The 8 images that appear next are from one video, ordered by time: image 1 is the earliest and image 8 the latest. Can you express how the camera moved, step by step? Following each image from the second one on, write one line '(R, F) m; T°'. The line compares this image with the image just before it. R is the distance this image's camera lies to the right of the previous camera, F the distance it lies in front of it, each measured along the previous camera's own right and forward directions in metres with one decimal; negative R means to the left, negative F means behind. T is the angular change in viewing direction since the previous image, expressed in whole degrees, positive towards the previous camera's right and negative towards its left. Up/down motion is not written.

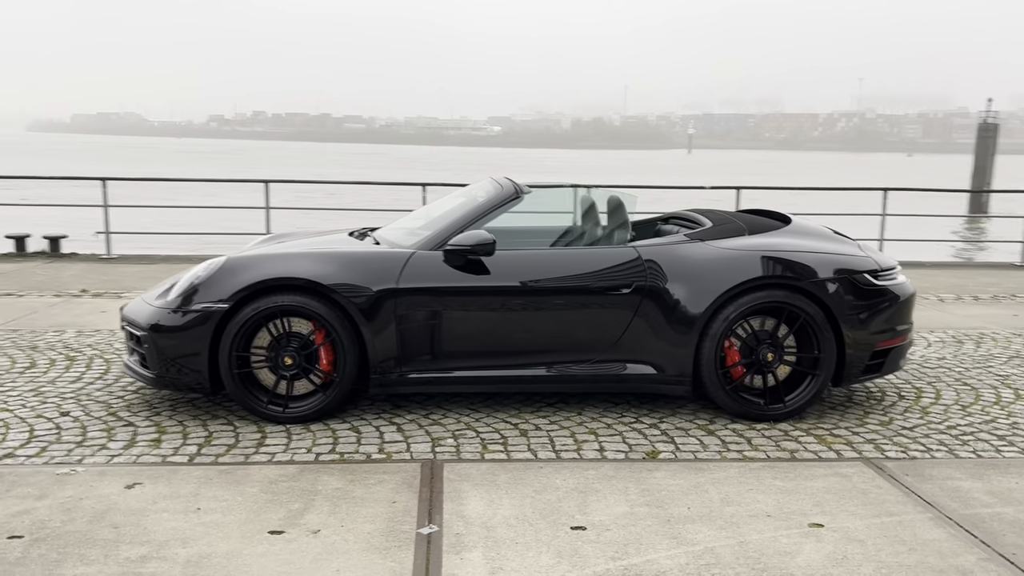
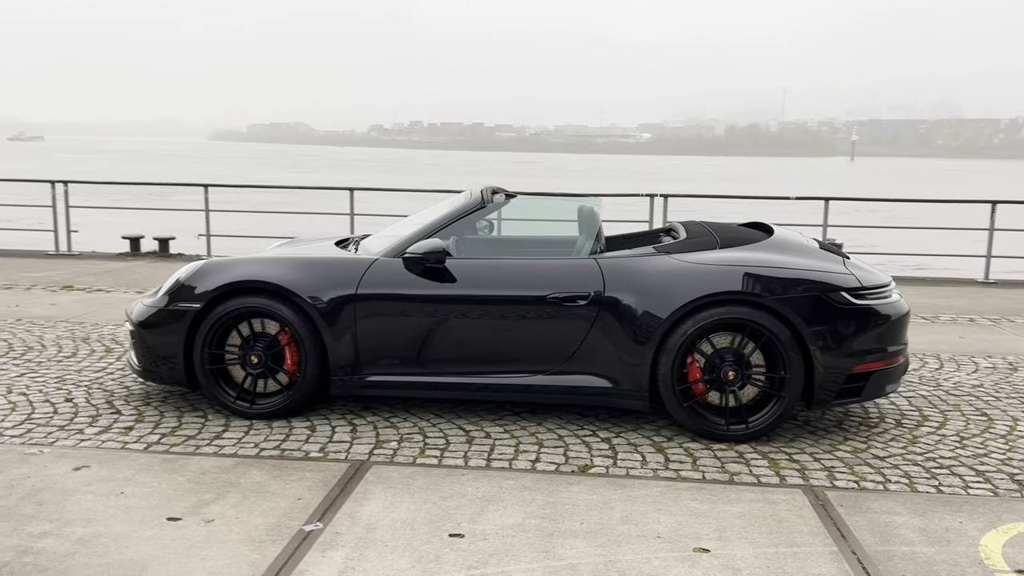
(+0.9, 0.0) m; -9°
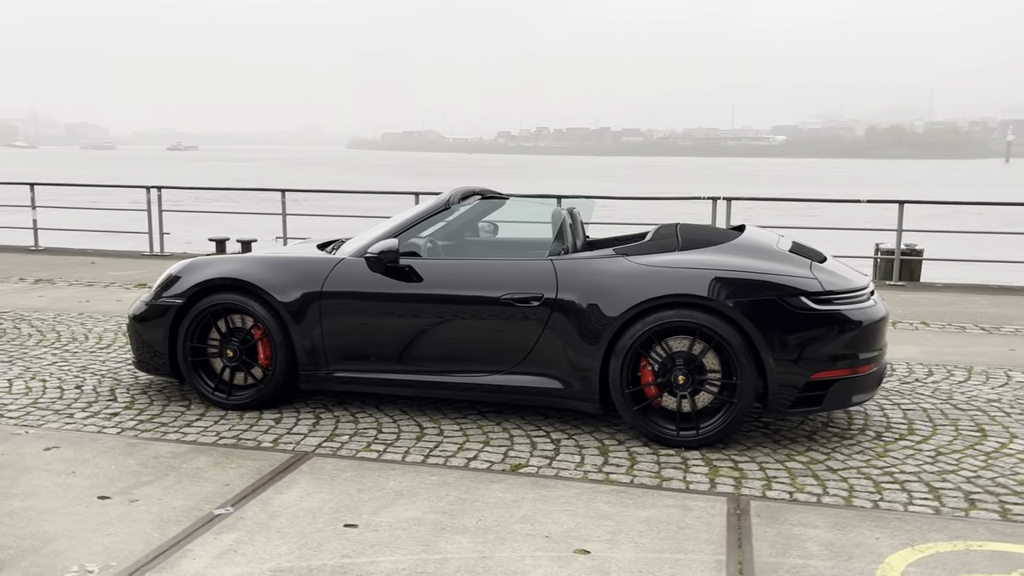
(+0.9, 0.0) m; -8°
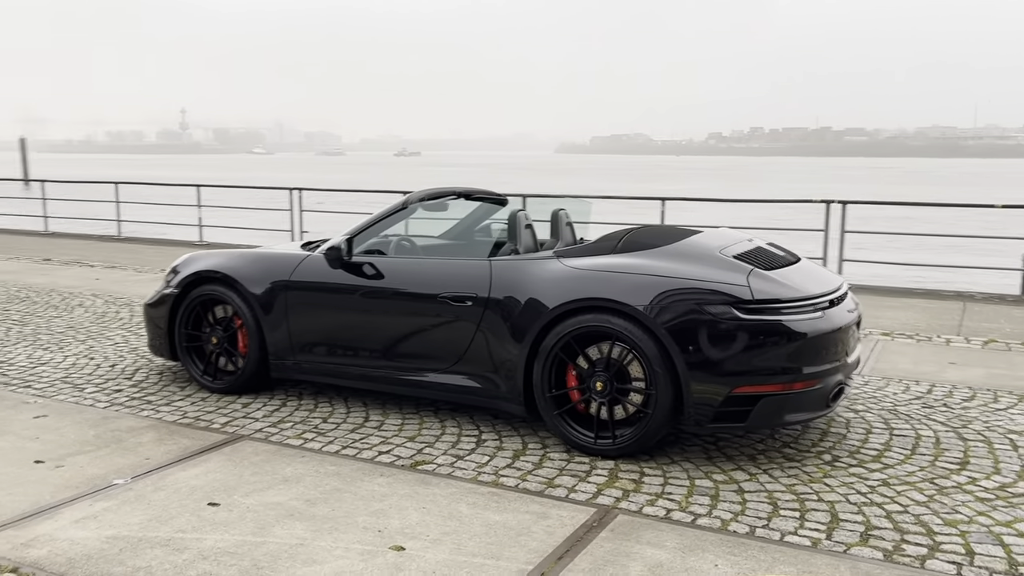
(+1.3, +0.1) m; -13°
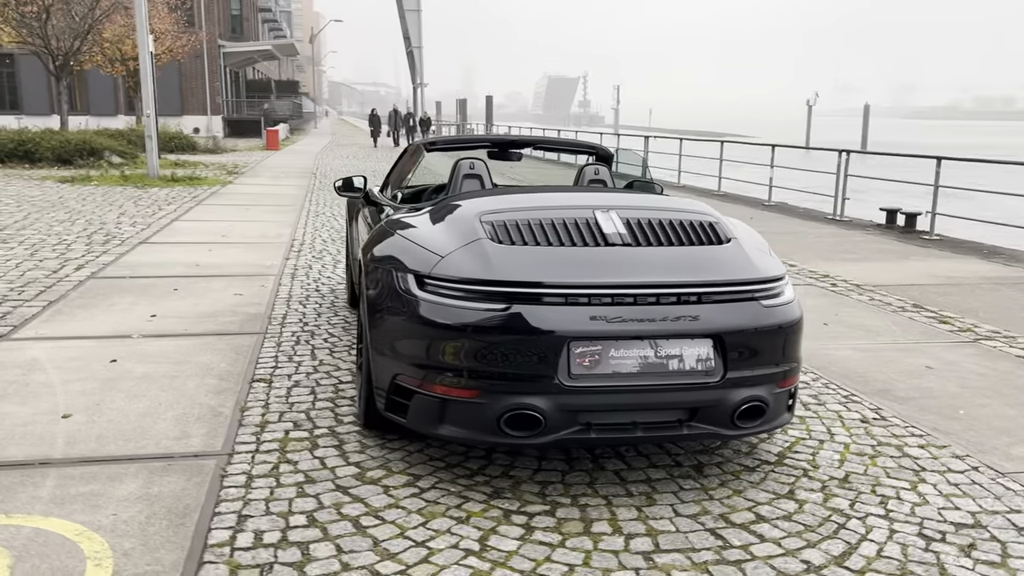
(+0.5, +0.8) m; -2°
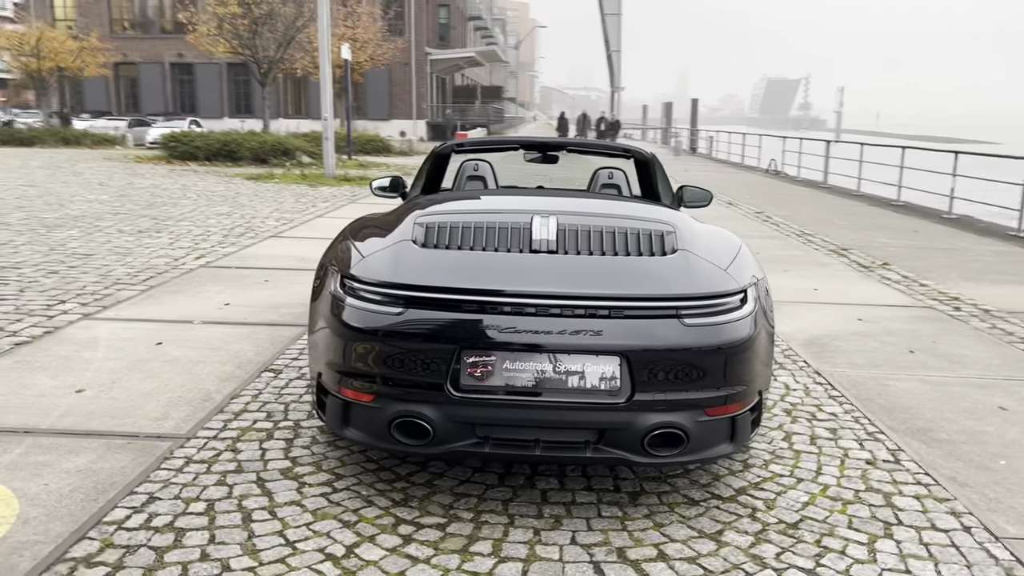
(+0.9, +0.2) m; -13°
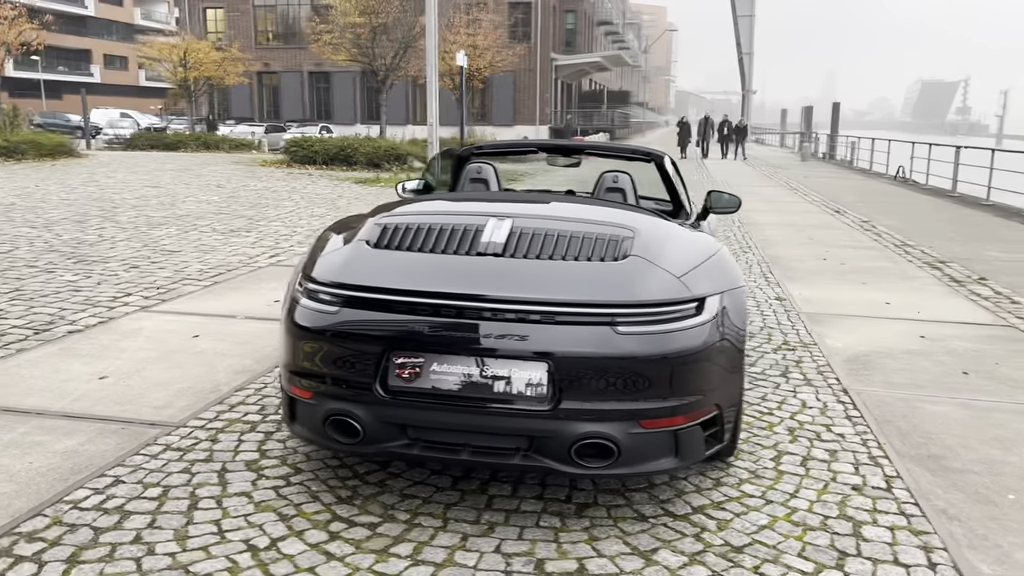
(+0.6, +0.1) m; -8°
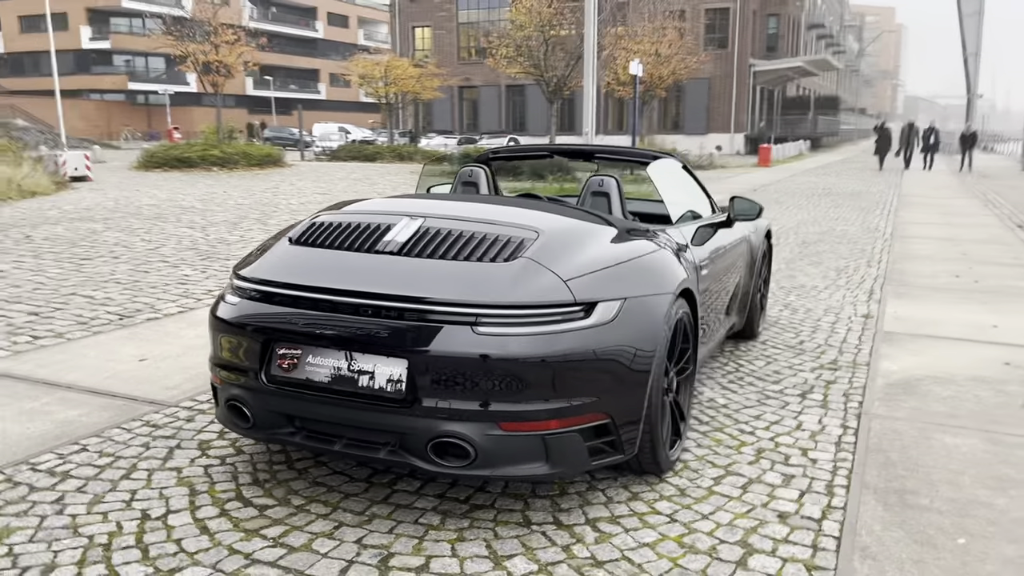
(+1.0, +0.1) m; -13°
